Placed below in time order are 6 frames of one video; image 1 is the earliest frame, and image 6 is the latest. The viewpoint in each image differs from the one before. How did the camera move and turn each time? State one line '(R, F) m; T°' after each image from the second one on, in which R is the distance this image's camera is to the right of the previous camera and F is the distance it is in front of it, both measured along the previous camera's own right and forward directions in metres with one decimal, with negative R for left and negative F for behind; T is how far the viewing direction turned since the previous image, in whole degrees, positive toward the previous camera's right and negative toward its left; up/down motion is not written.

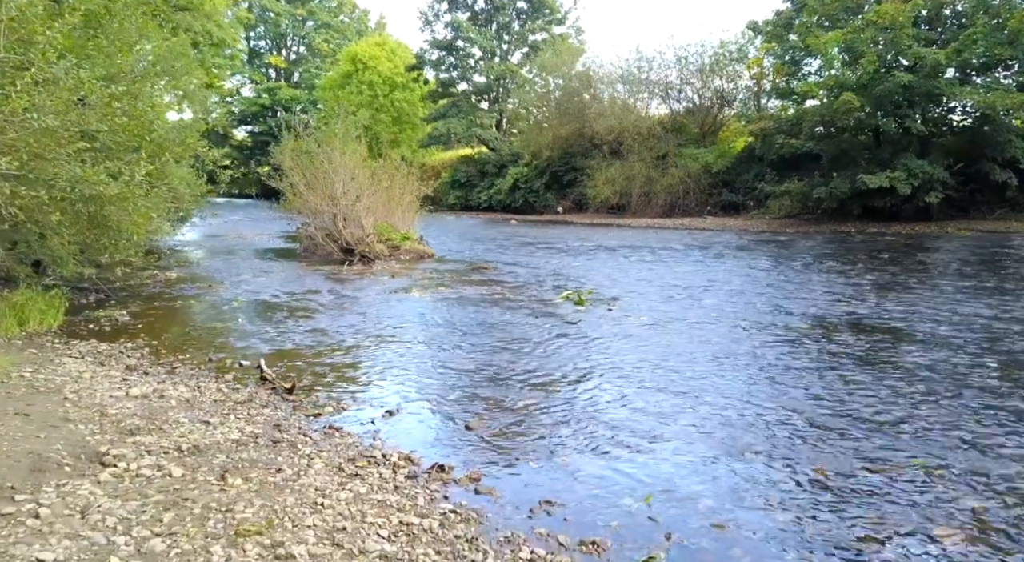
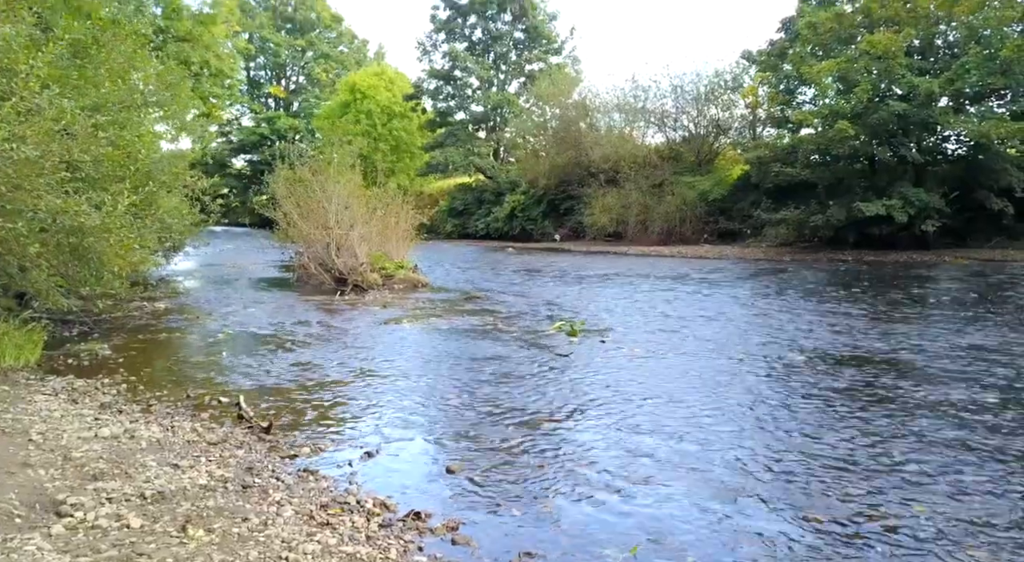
(+0.1, +0.2) m; 0°
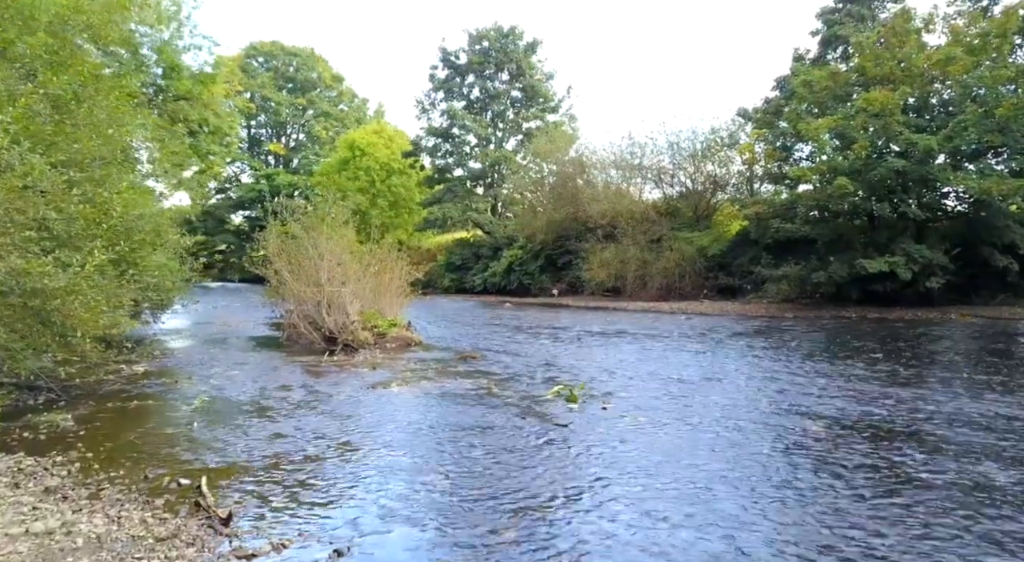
(+0.1, +0.5) m; 0°
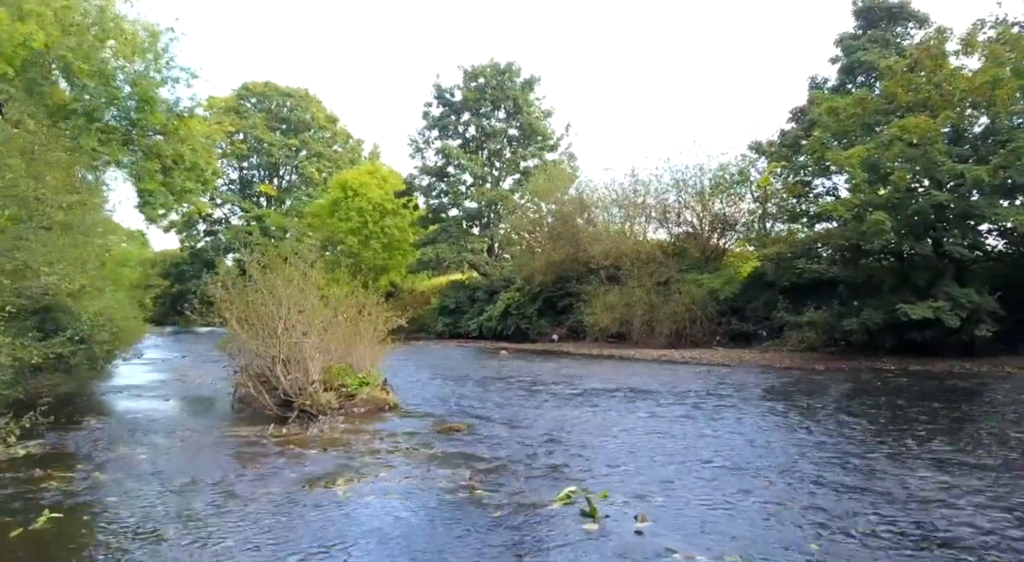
(+0.1, +3.0) m; 0°
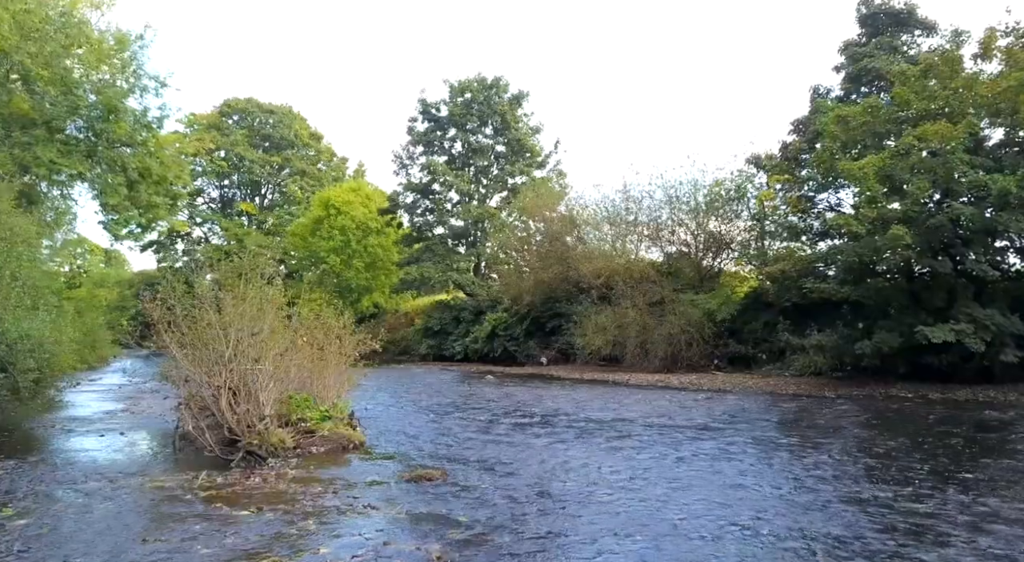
(0.0, +2.0) m; +1°
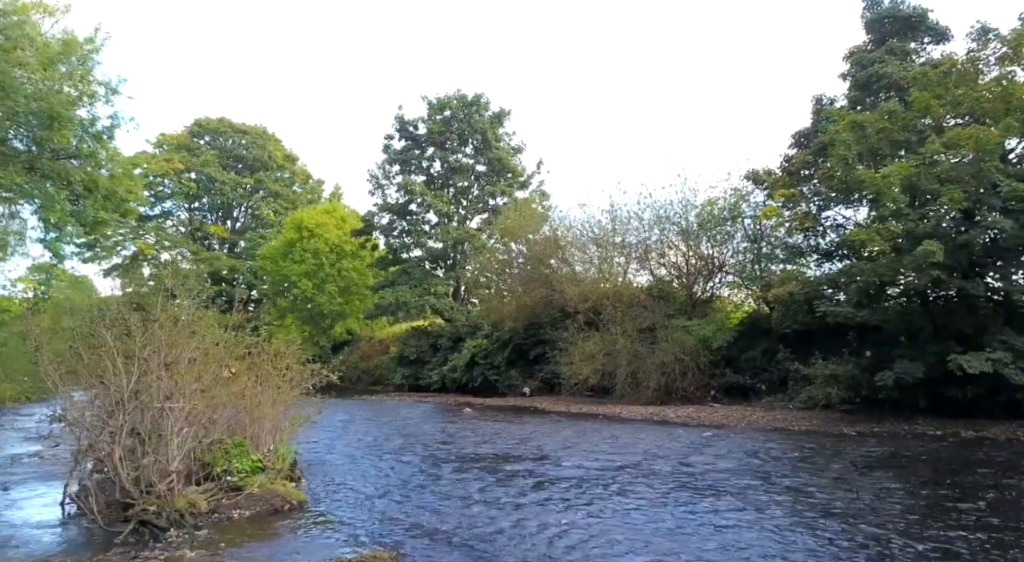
(0.0, +2.7) m; +1°
